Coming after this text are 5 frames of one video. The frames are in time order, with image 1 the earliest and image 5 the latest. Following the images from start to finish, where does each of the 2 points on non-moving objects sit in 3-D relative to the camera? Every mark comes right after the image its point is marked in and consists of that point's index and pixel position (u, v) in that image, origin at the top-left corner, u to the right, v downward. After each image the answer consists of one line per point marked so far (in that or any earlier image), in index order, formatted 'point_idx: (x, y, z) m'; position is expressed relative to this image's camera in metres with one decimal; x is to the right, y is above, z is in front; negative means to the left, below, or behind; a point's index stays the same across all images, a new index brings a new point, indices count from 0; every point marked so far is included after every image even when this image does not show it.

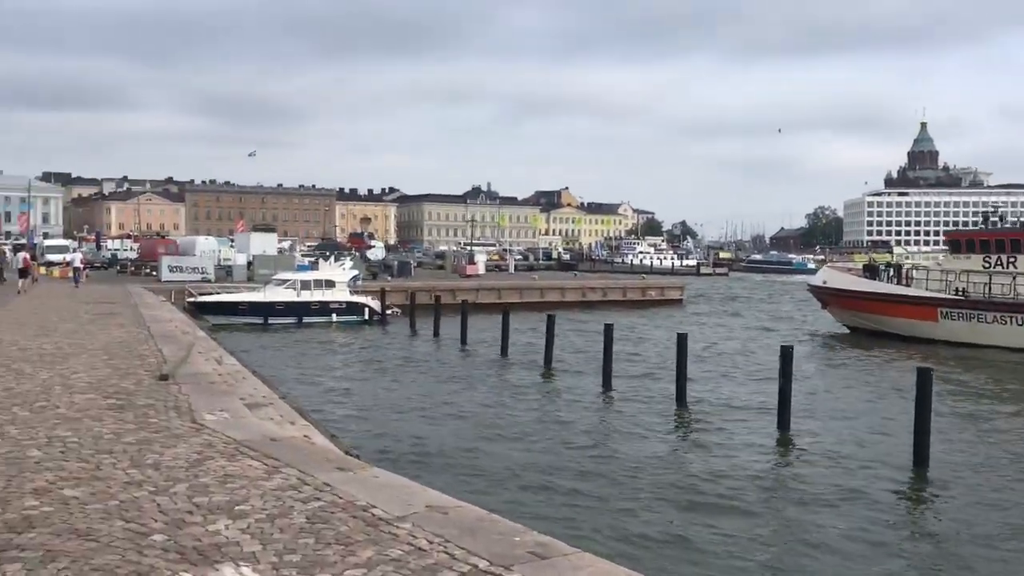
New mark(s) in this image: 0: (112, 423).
0: (-3.7, -1.3, +8.9) m
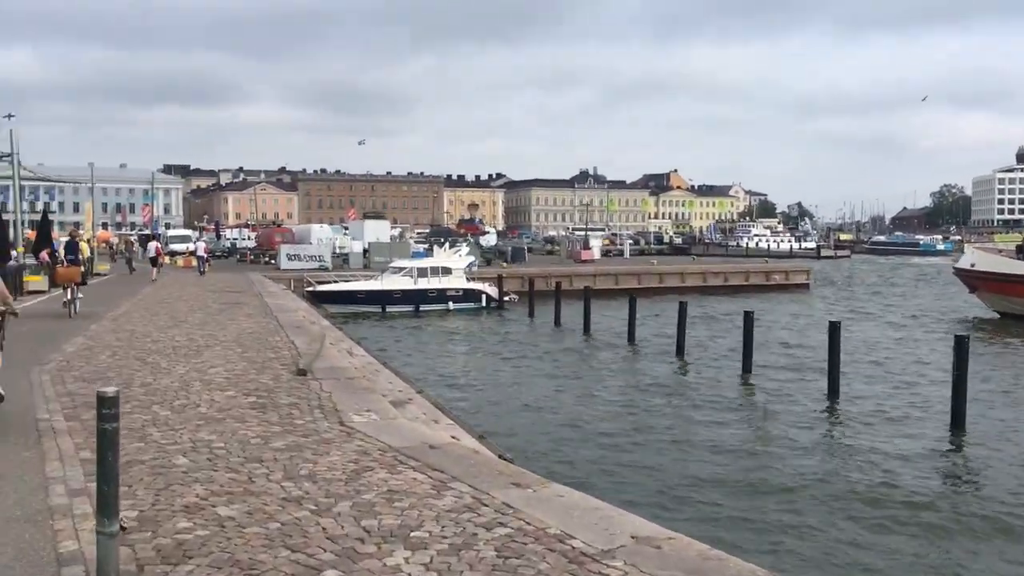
0: (-2.2, -1.2, +8.3) m
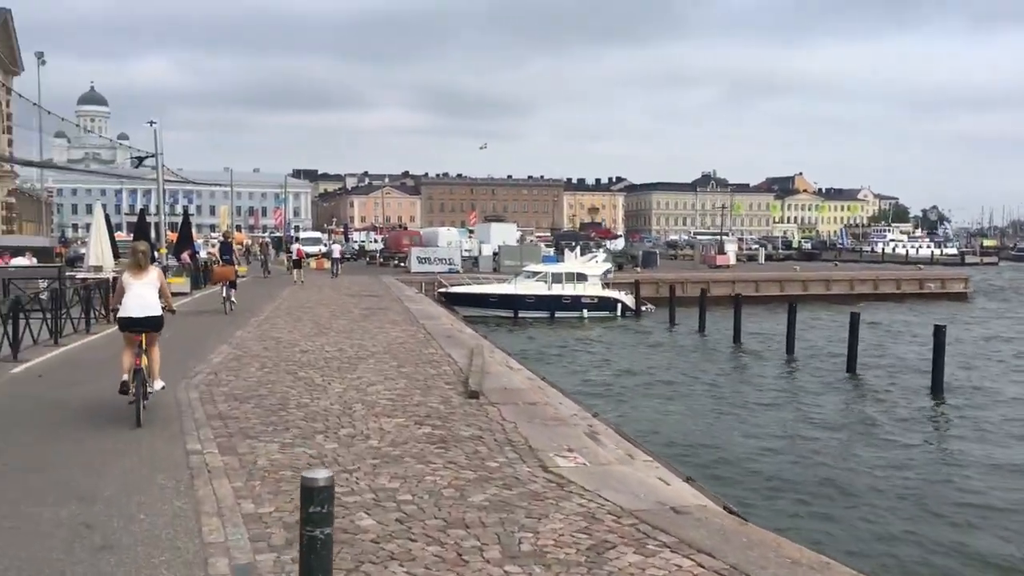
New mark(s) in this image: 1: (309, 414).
0: (-0.5, -1.3, +6.8) m
1: (-1.9, -1.2, +8.9) m
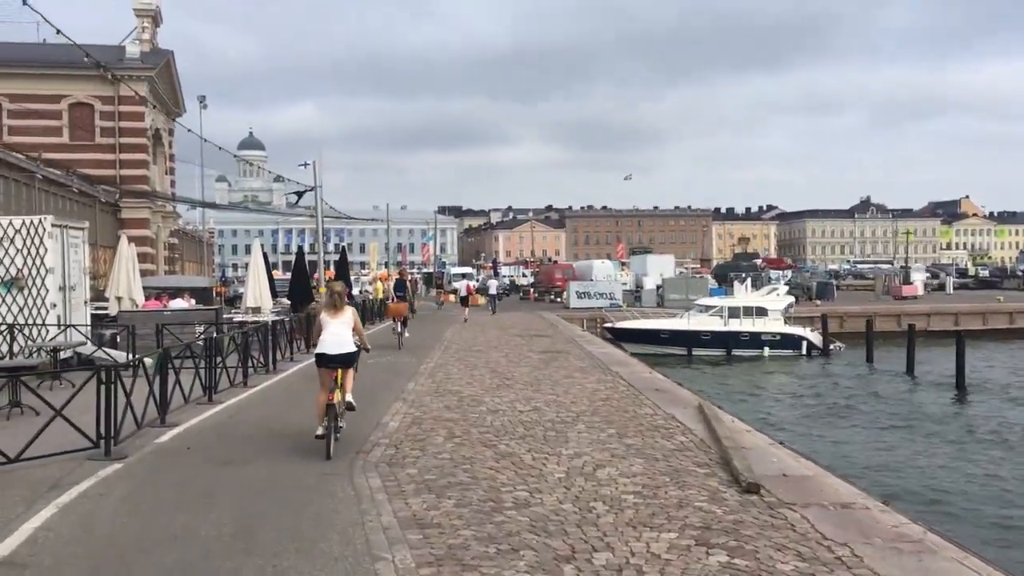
0: (+1.2, -1.6, +4.0) m
1: (+0.2, -1.5, +6.3) m
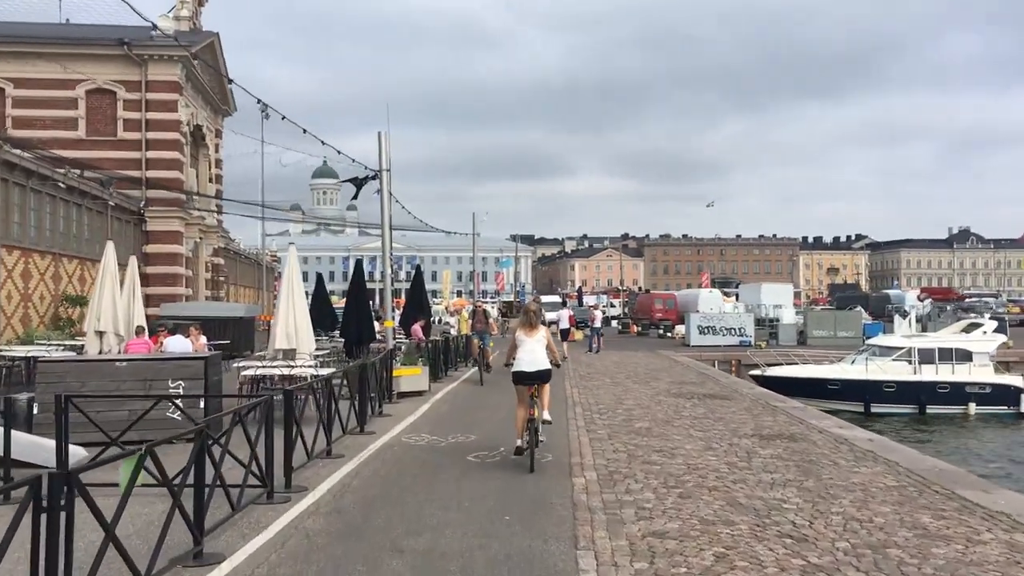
0: (+2.5, -1.5, -4.4) m
1: (+1.5, -1.6, -2.0) m
